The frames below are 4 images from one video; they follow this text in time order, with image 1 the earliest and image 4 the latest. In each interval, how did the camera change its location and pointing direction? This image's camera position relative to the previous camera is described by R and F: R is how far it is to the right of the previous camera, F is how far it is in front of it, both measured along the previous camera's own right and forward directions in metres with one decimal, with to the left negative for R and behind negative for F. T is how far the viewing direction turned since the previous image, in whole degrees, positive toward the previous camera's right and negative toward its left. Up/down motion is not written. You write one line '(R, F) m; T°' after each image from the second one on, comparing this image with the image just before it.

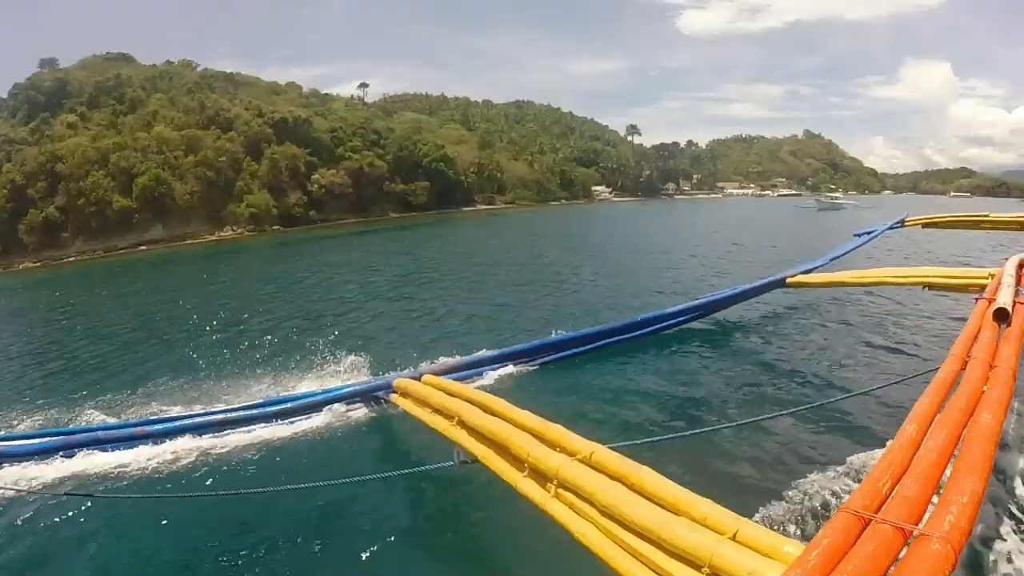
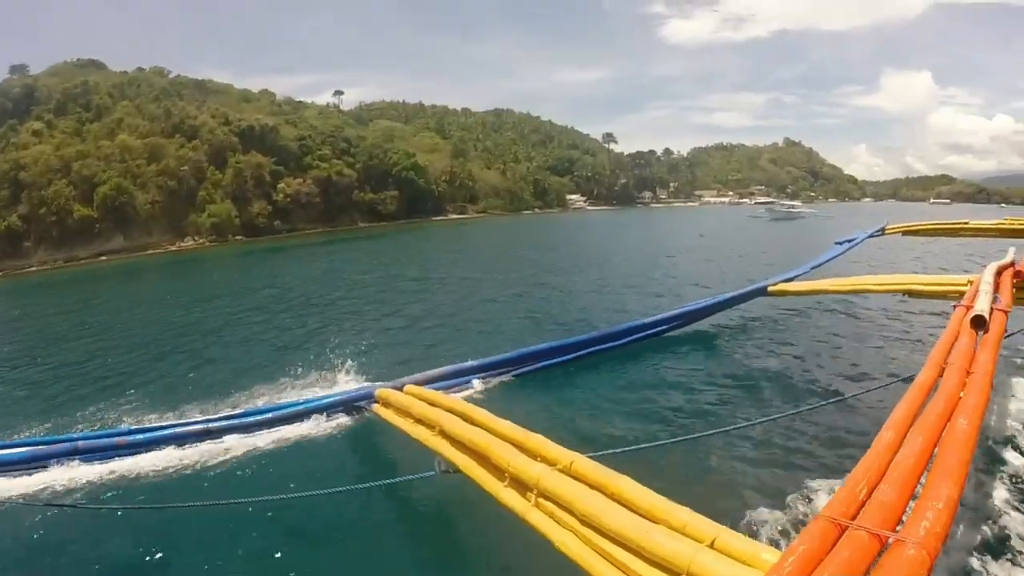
(+0.5, +0.2) m; +1°
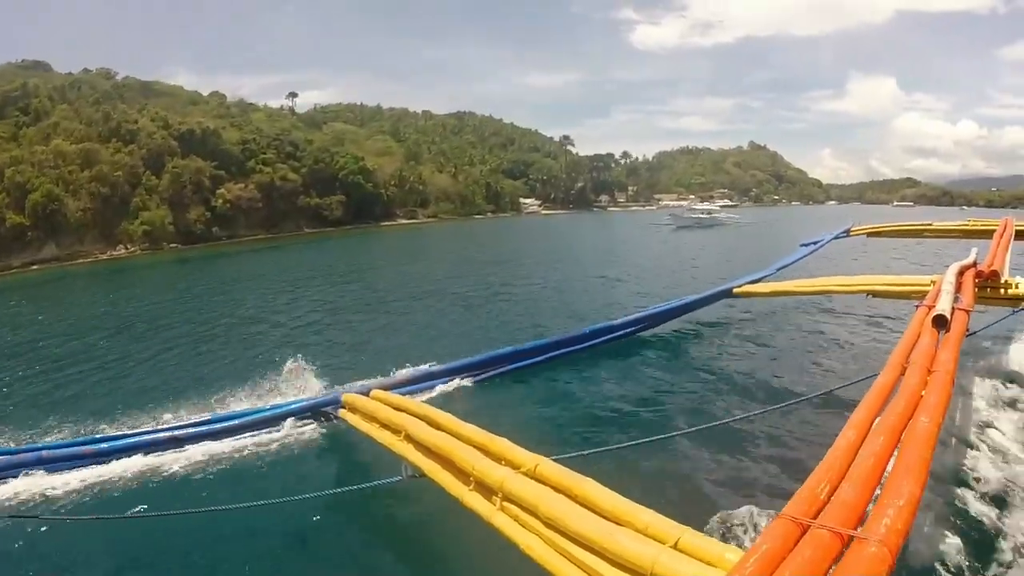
(+0.8, +0.1) m; +2°
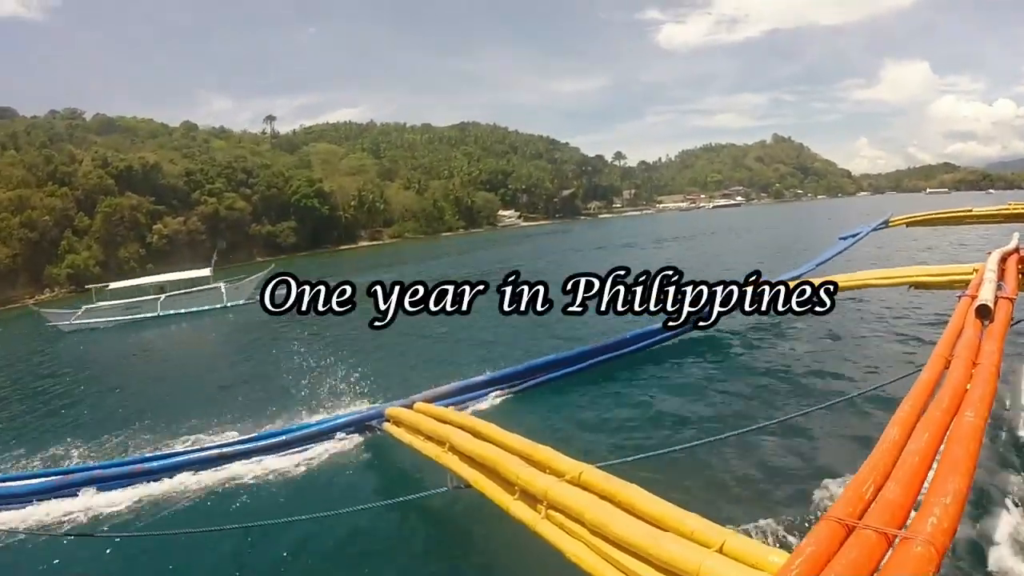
(+2.0, +1.4) m; -3°
